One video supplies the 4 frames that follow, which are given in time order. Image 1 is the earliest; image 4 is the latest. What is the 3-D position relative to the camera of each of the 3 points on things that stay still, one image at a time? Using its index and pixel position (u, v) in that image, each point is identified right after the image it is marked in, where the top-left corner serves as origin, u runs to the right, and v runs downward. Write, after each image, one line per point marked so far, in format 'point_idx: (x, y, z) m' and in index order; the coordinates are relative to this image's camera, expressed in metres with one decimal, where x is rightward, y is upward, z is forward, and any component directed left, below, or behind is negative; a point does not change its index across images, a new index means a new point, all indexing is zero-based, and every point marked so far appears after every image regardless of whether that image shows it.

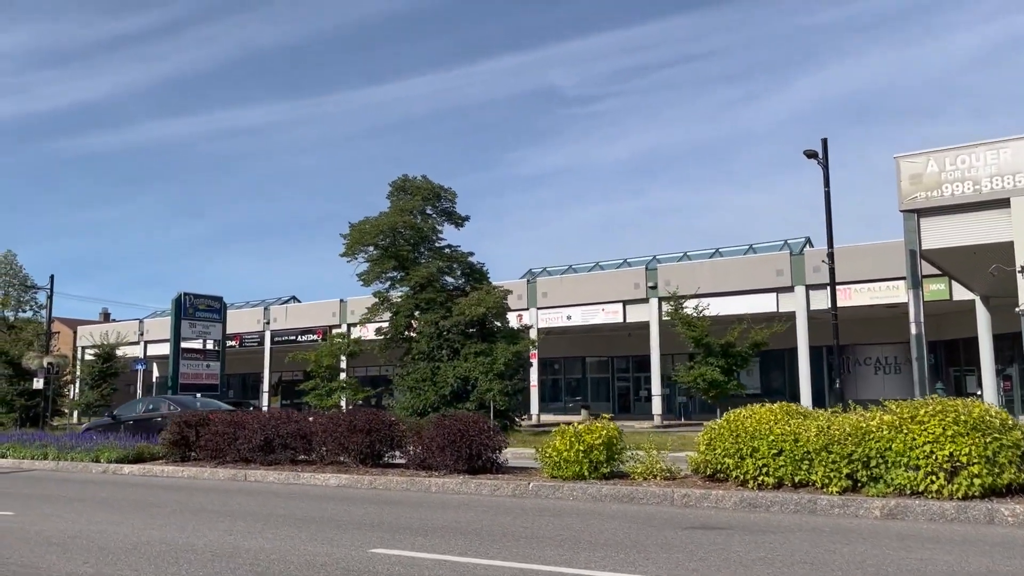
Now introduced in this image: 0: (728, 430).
0: (+2.1, -1.4, +8.3) m
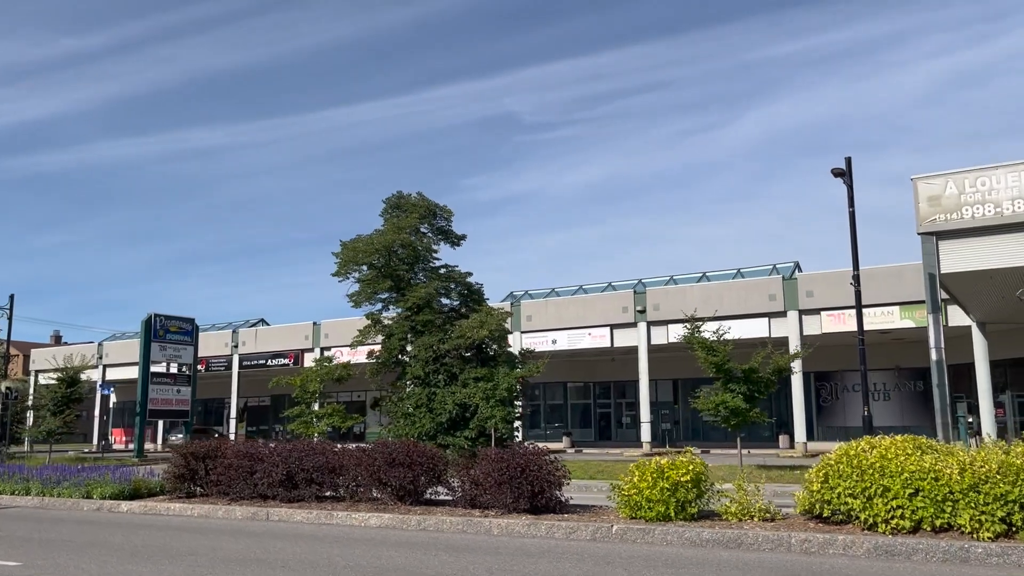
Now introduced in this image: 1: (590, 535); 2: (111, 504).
0: (+3.0, -1.6, +7.4) m
1: (+0.8, -2.4, +8.3) m
2: (-5.9, -3.2, +12.4) m
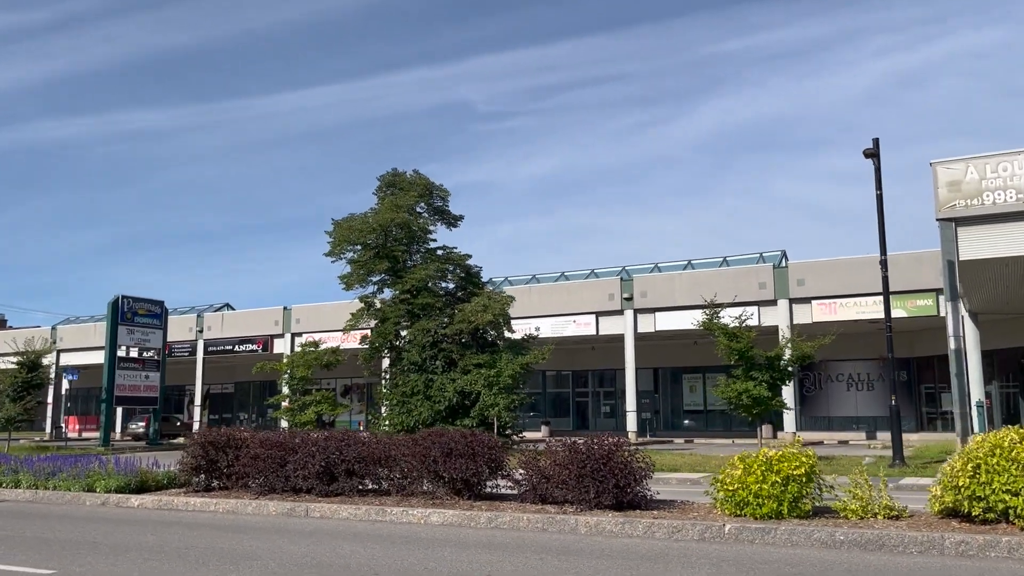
0: (+3.9, -1.4, +6.7) m
1: (+1.7, -2.2, +7.5) m
2: (-5.2, -2.8, +11.2) m
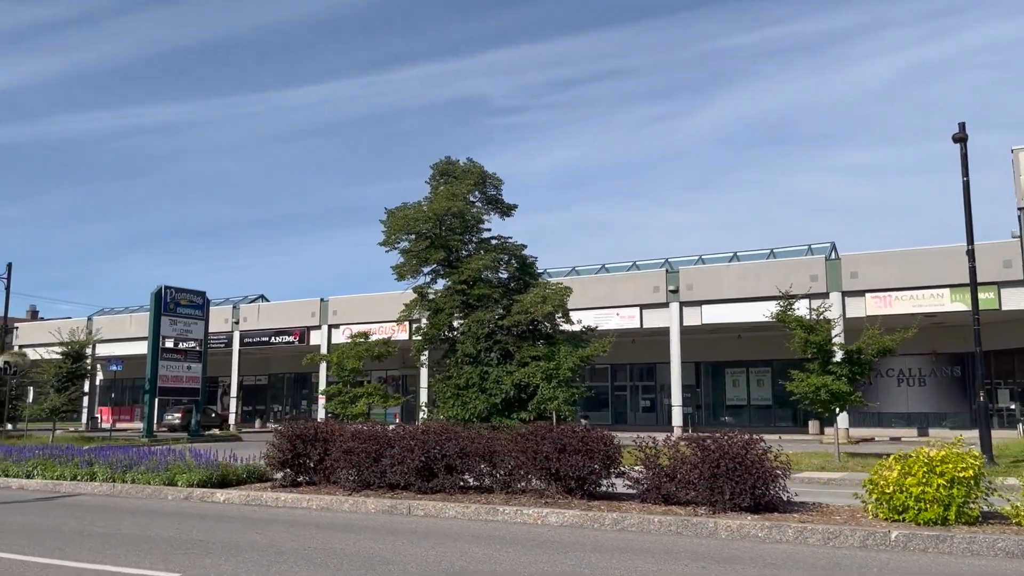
0: (+5.1, -1.2, +6.1) m
1: (+2.9, -2.1, +6.9) m
2: (-4.0, -2.6, +10.8) m
